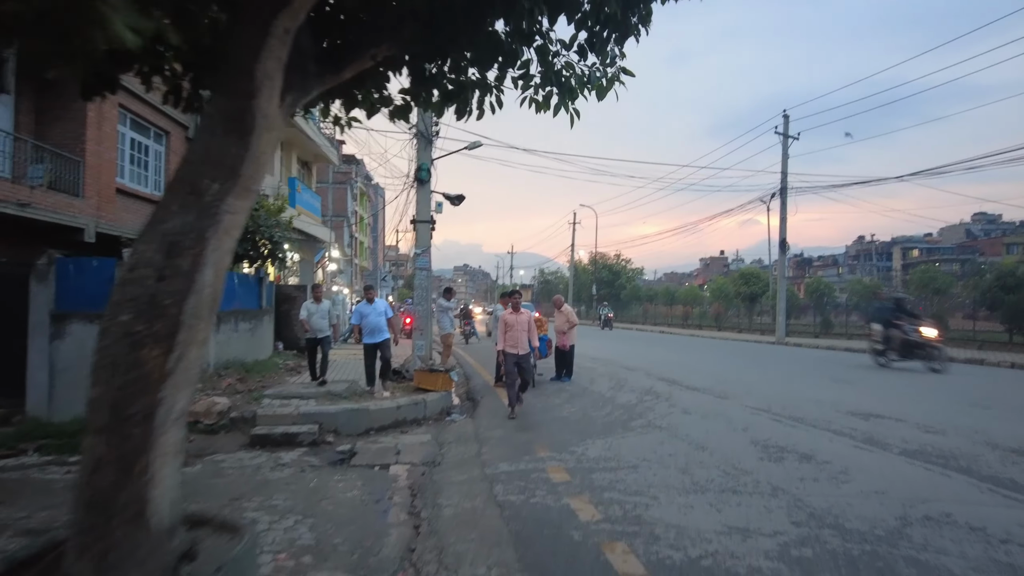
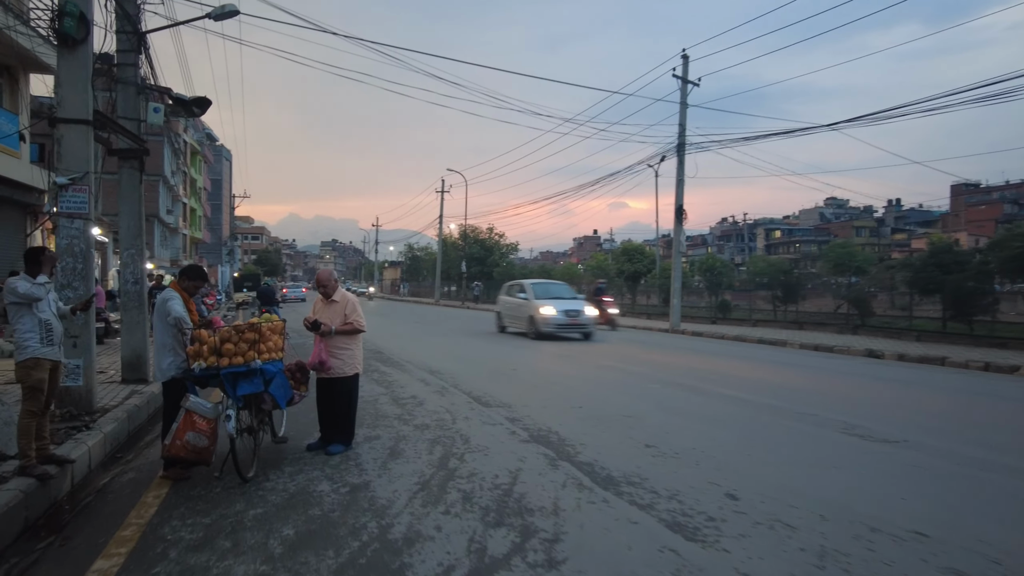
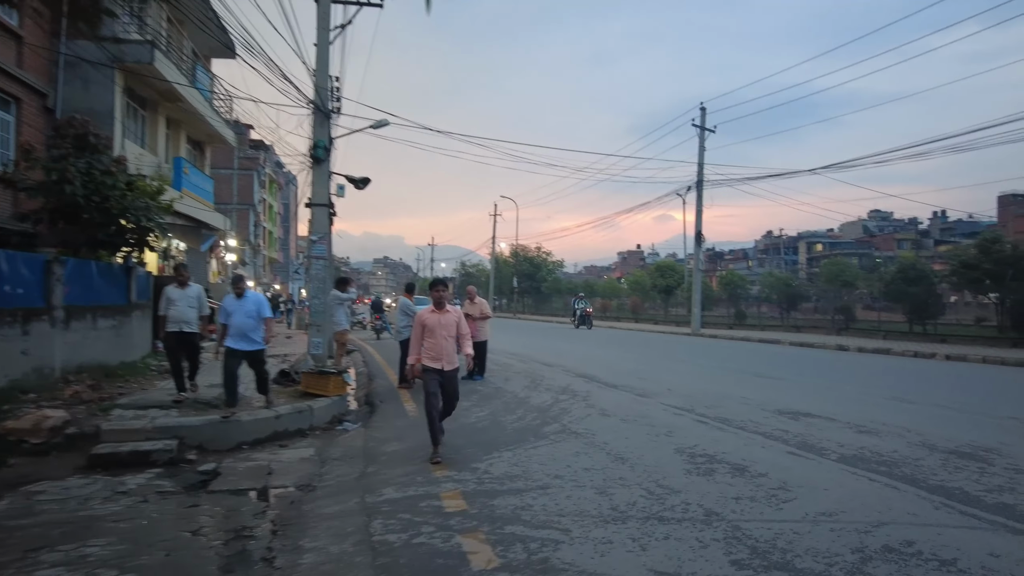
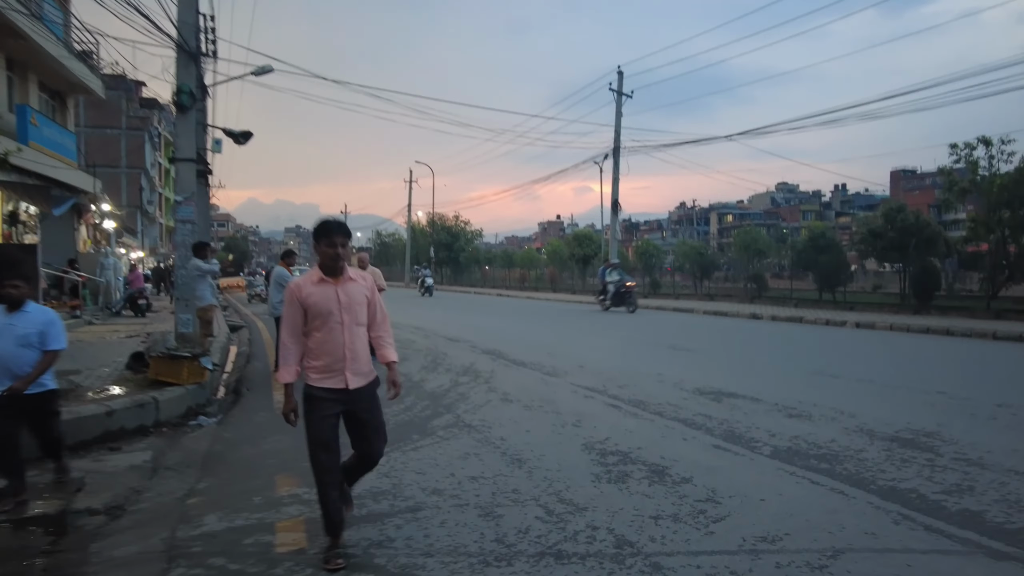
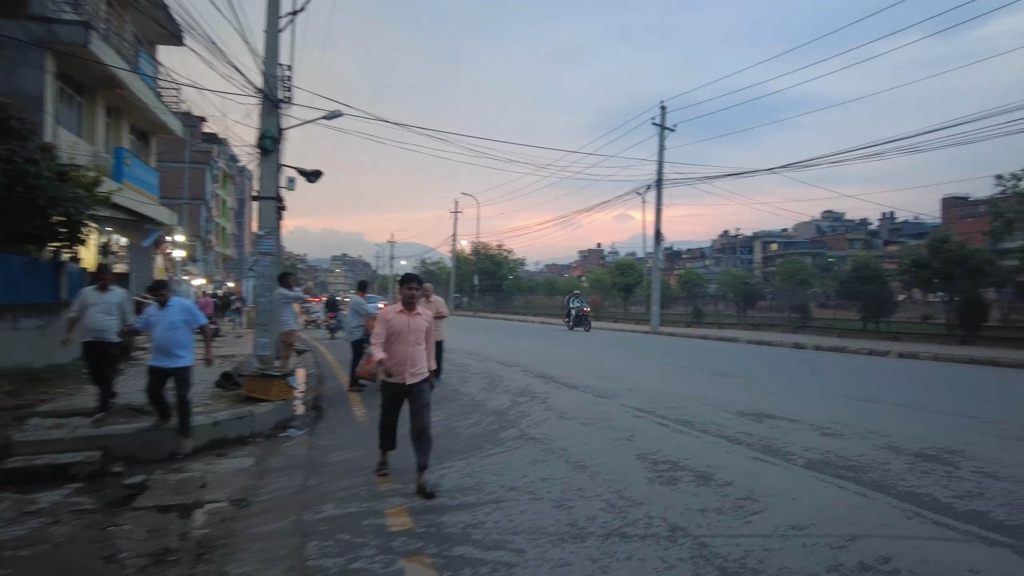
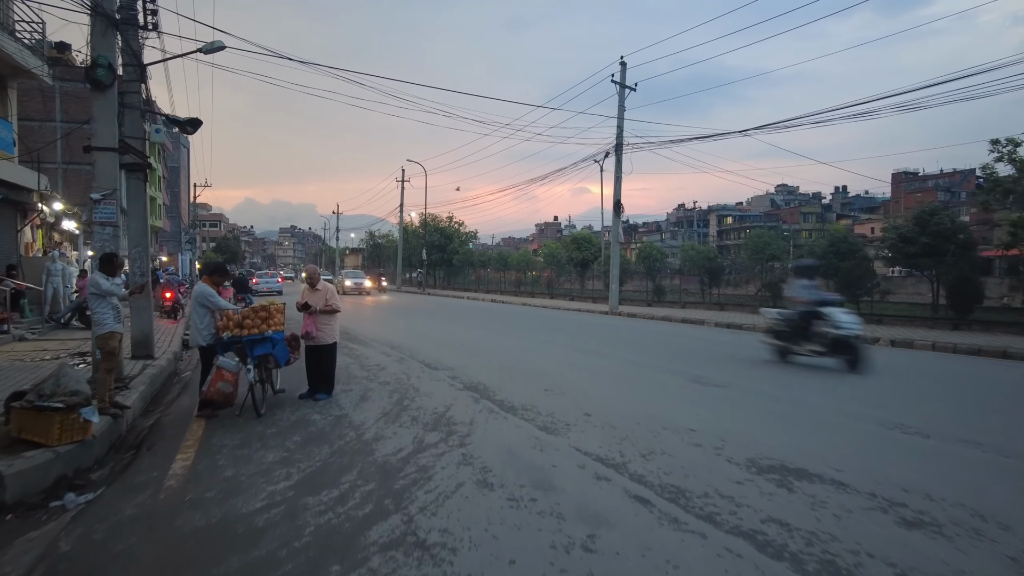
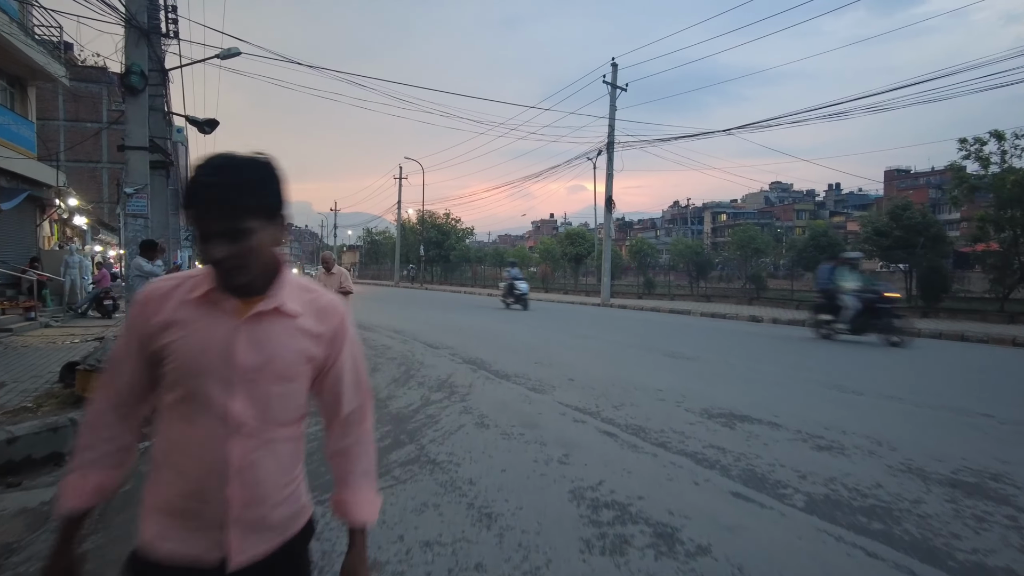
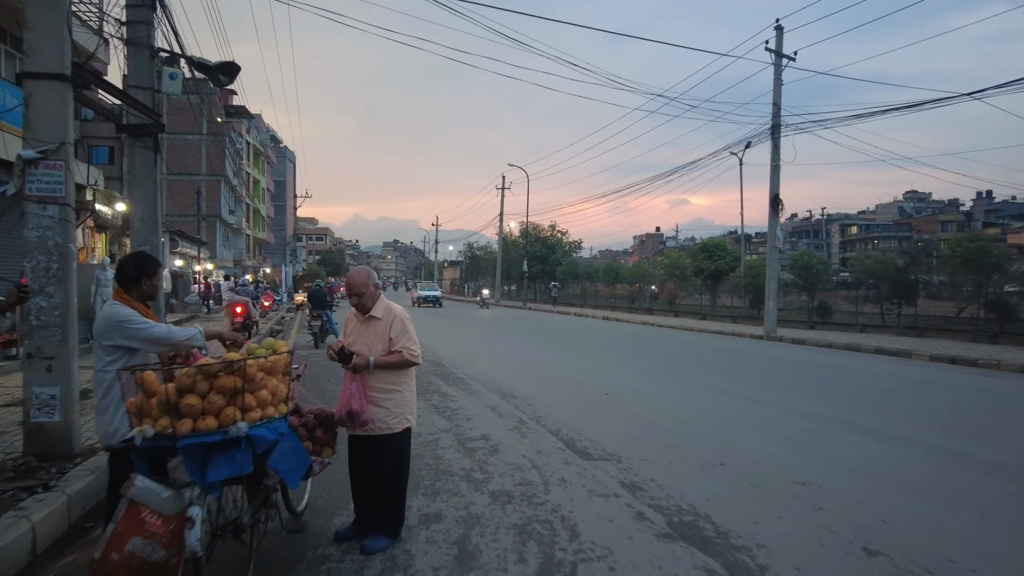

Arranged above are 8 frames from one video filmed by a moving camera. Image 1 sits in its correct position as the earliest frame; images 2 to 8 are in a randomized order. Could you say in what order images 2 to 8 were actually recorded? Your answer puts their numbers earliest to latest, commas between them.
3, 5, 4, 7, 6, 2, 8
